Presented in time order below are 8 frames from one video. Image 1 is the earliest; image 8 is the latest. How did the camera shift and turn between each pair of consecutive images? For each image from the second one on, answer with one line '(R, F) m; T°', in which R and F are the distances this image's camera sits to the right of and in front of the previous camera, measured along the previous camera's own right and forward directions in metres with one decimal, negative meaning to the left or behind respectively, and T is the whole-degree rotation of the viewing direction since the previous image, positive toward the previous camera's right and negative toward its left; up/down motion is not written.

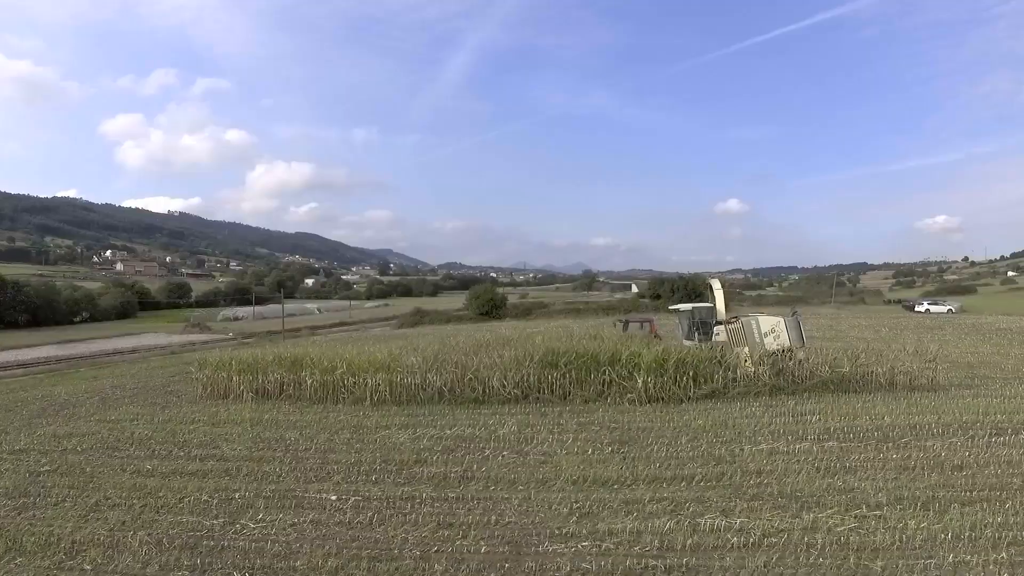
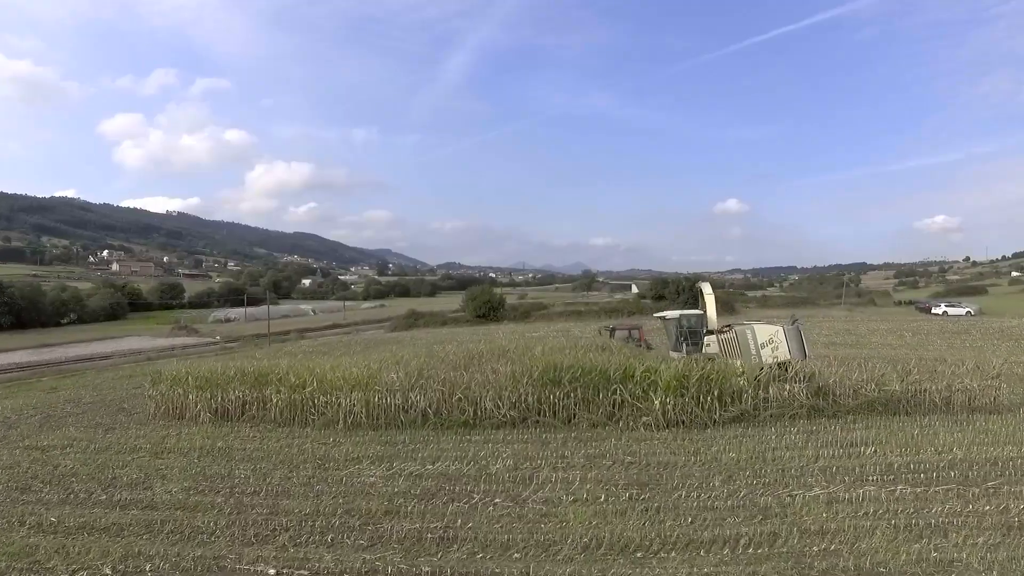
(+0.1, +1.6) m; 0°
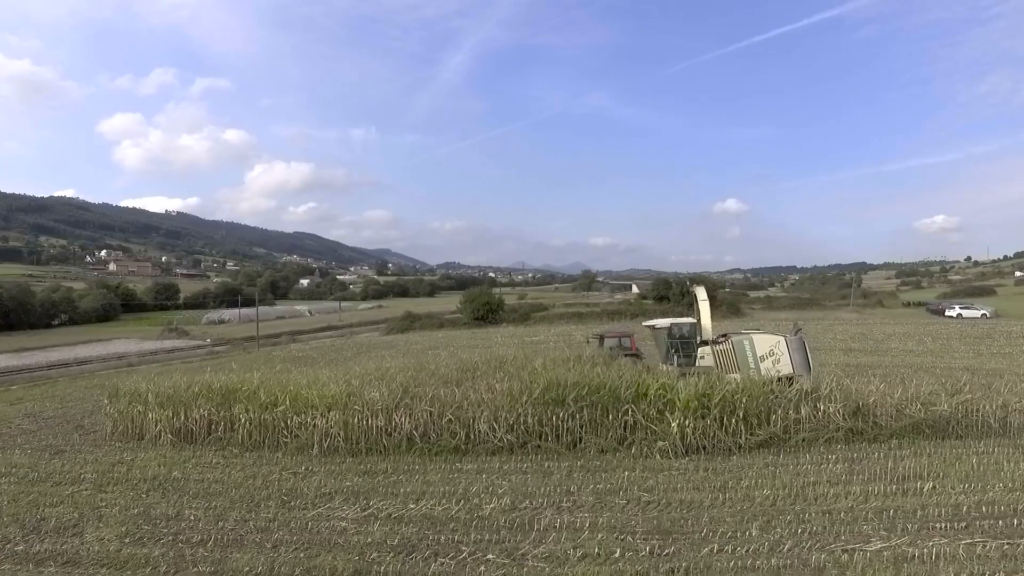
(0.0, +1.2) m; 0°
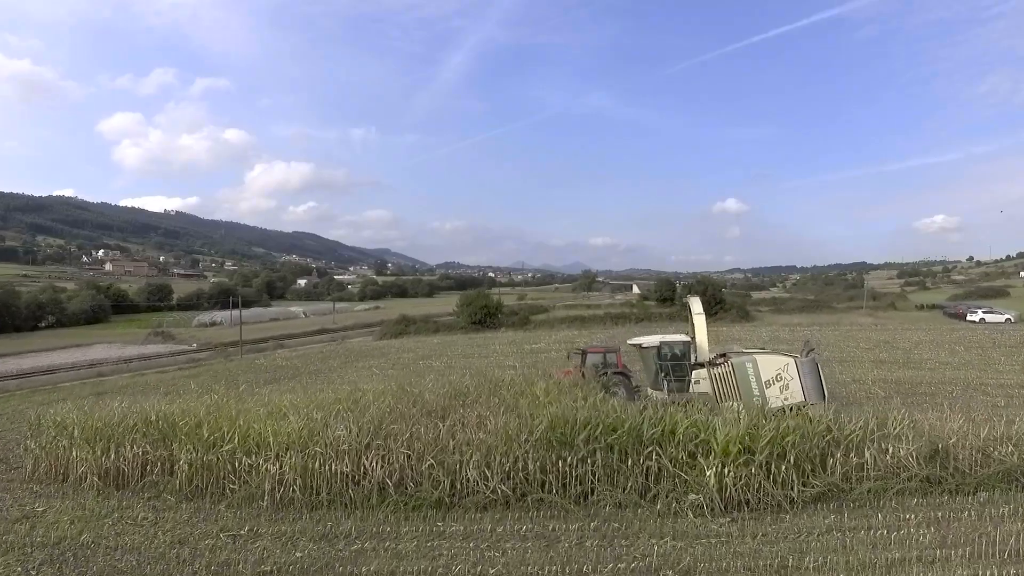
(0.0, +1.7) m; 0°
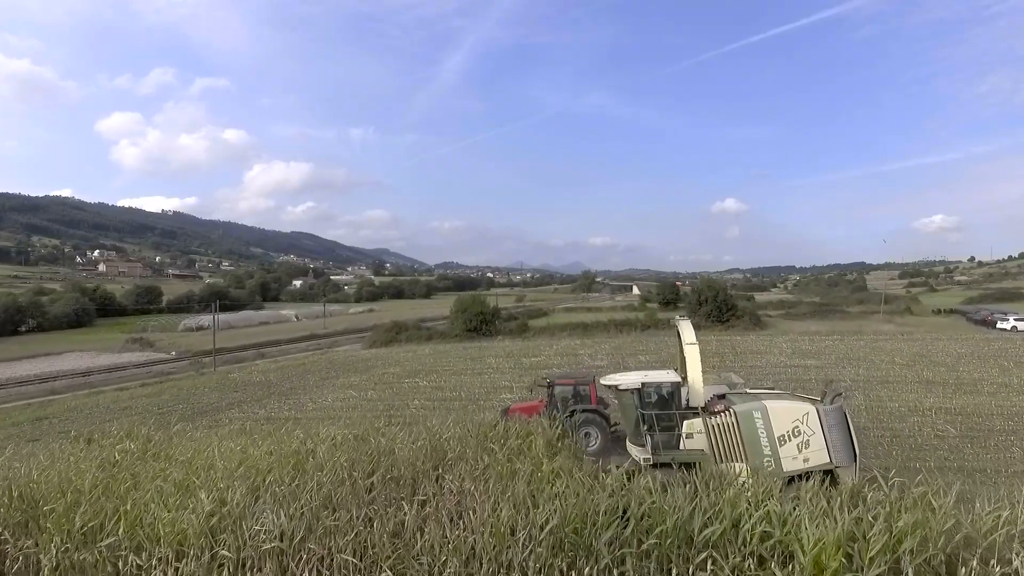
(+0.1, +2.2) m; 0°
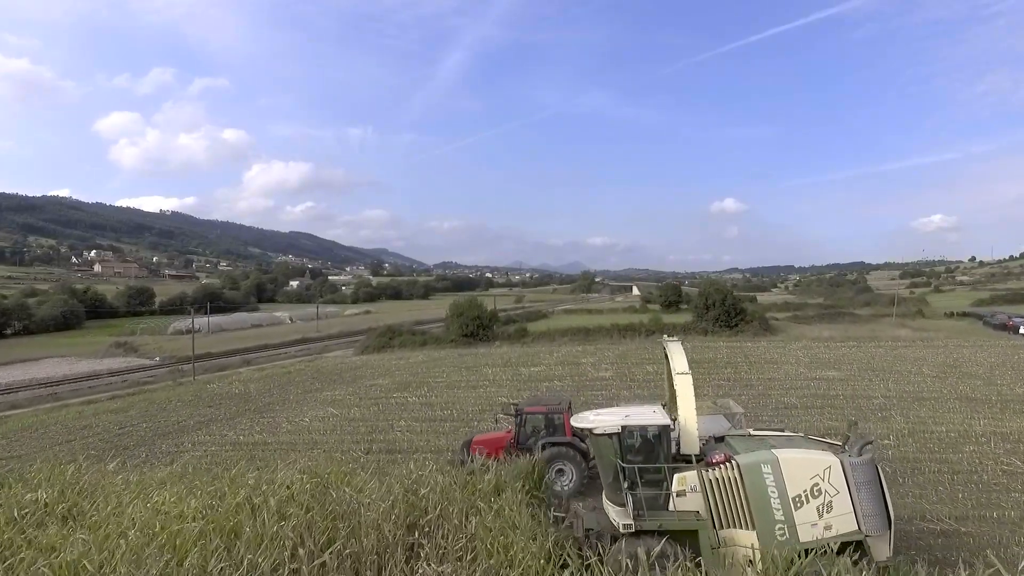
(0.0, +1.5) m; 0°
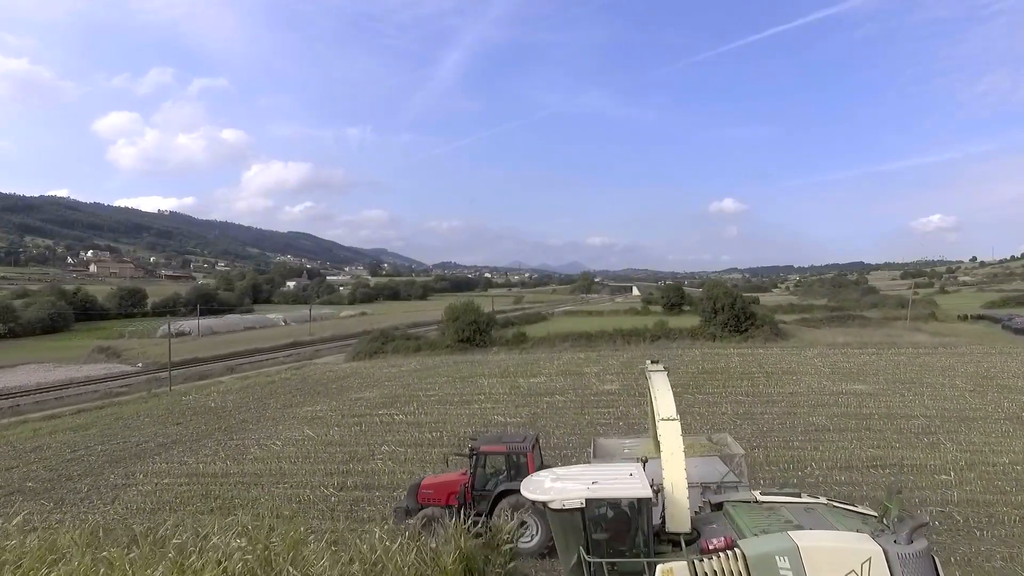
(+0.1, +1.5) m; 0°
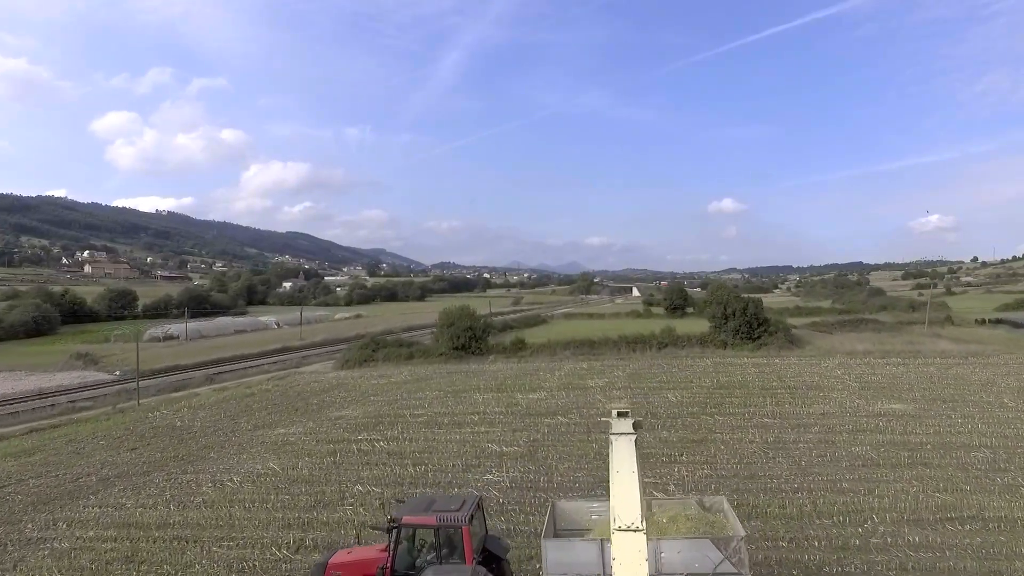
(+0.1, +1.8) m; 0°
